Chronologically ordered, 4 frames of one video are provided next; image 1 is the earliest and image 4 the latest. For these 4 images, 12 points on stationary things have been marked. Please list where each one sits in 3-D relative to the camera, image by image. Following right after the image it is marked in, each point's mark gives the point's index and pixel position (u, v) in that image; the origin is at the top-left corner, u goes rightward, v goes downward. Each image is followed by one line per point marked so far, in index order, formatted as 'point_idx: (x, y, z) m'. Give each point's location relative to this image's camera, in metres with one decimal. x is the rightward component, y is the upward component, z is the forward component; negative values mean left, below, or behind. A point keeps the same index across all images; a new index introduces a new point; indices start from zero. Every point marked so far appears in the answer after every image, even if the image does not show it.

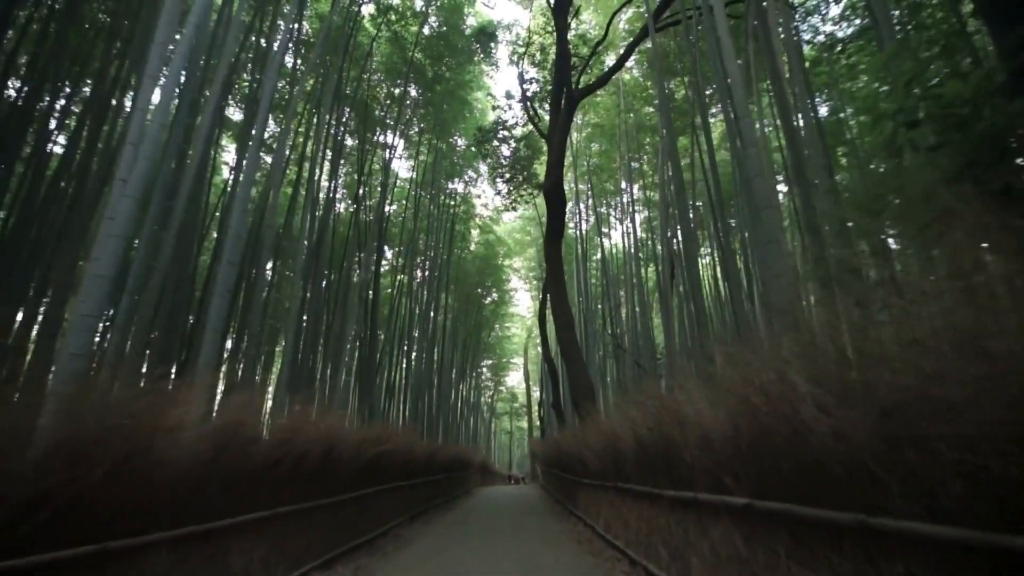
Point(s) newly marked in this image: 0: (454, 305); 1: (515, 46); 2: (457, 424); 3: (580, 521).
0: (-1.6, -0.5, +15.0) m
1: (0.0, +3.9, +8.9) m
2: (-1.9, -4.6, +18.5) m
3: (+0.8, -2.6, +6.0) m
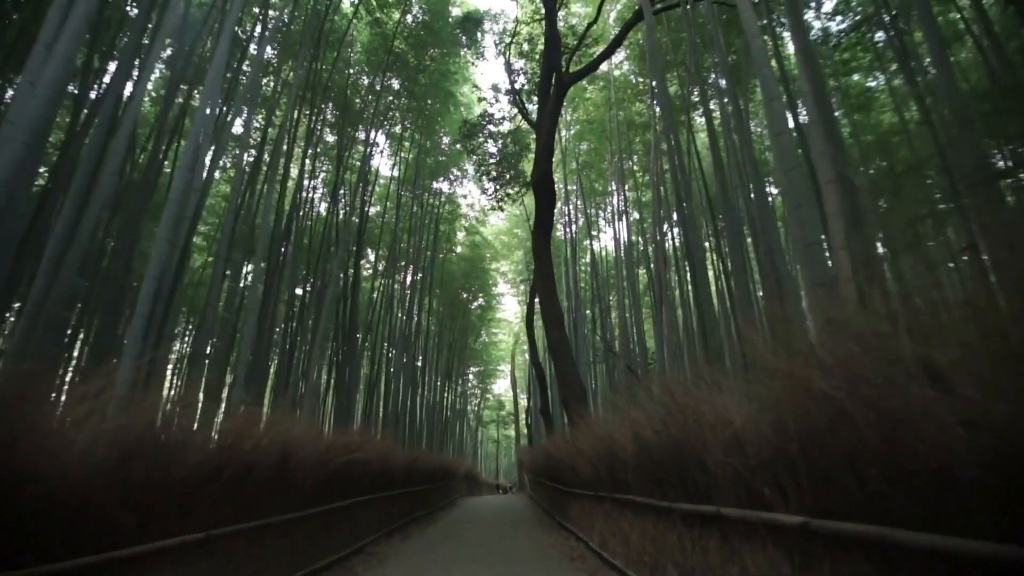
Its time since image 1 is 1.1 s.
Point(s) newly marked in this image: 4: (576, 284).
0: (-2.0, -0.6, +14.6) m
1: (-0.2, +3.9, +8.6) m
2: (-2.3, -4.7, +17.9) m
3: (+0.6, -2.5, +5.6) m
4: (+1.4, +0.1, +12.2) m
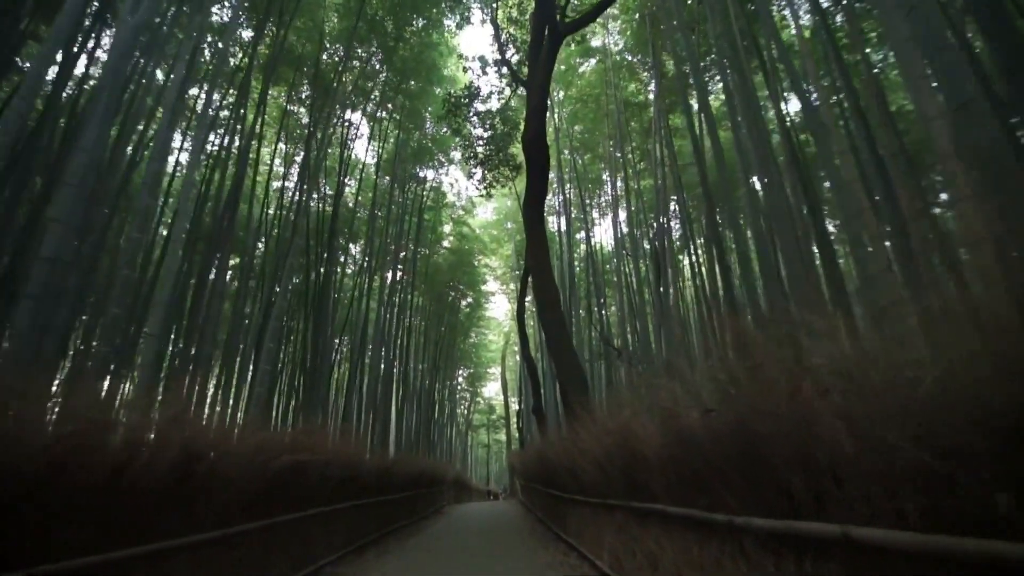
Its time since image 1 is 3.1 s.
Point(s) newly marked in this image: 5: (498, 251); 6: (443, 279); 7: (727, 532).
0: (-2.2, -0.5, +13.8) m
1: (-0.3, +4.1, +7.9) m
2: (-2.6, -4.6, +17.1) m
3: (+0.5, -2.3, +4.9) m
4: (+1.2, +0.2, +11.5) m
5: (-0.4, +1.0, +15.2) m
6: (-1.7, +0.2, +13.6) m
7: (+0.7, -0.8, +1.9) m
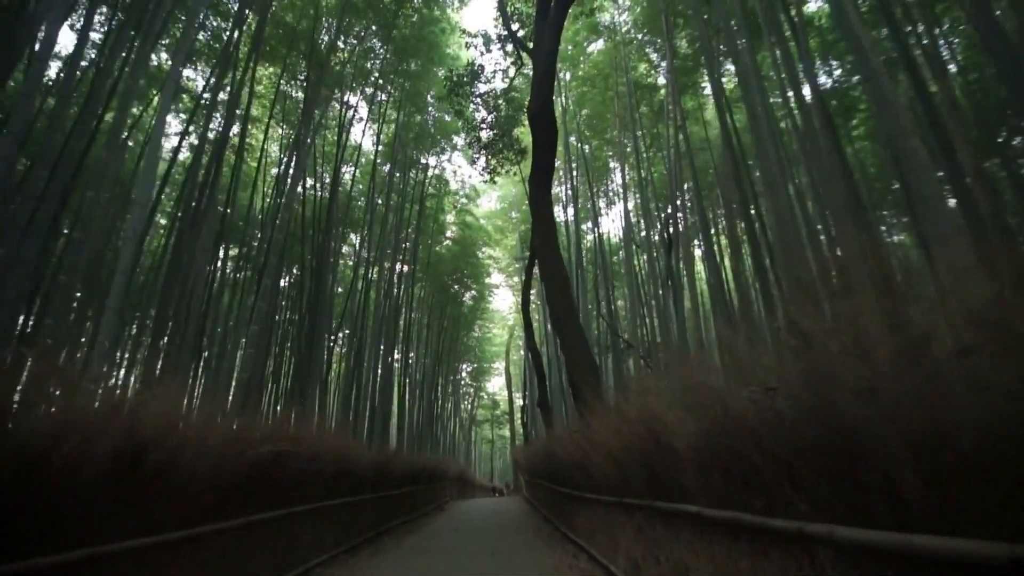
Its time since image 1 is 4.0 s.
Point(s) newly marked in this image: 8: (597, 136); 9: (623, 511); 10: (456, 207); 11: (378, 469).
0: (-2.1, -0.2, +13.5) m
1: (-0.3, +4.3, +7.5) m
2: (-2.5, -4.4, +16.8) m
3: (+0.6, -2.2, +4.5) m
4: (+1.3, +0.4, +11.2) m
5: (-0.3, +1.2, +14.9) m
6: (-1.6, +0.4, +13.3) m
7: (+0.7, -0.7, +1.5) m
8: (+1.6, +2.9, +10.5) m
9: (+0.6, -1.3, +3.2) m
10: (-1.3, +1.8, +12.3) m
11: (-1.5, -2.0, +6.1) m
